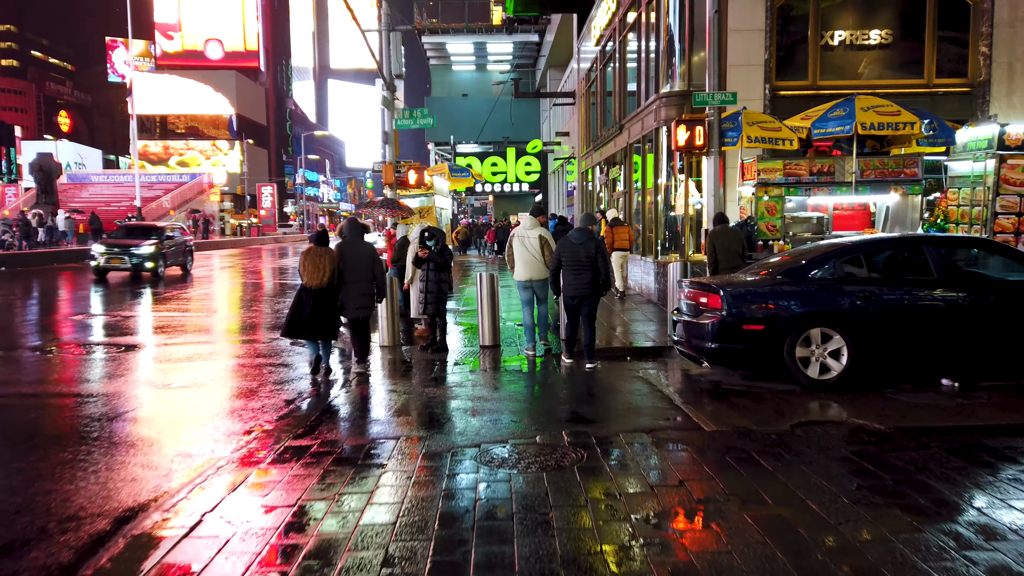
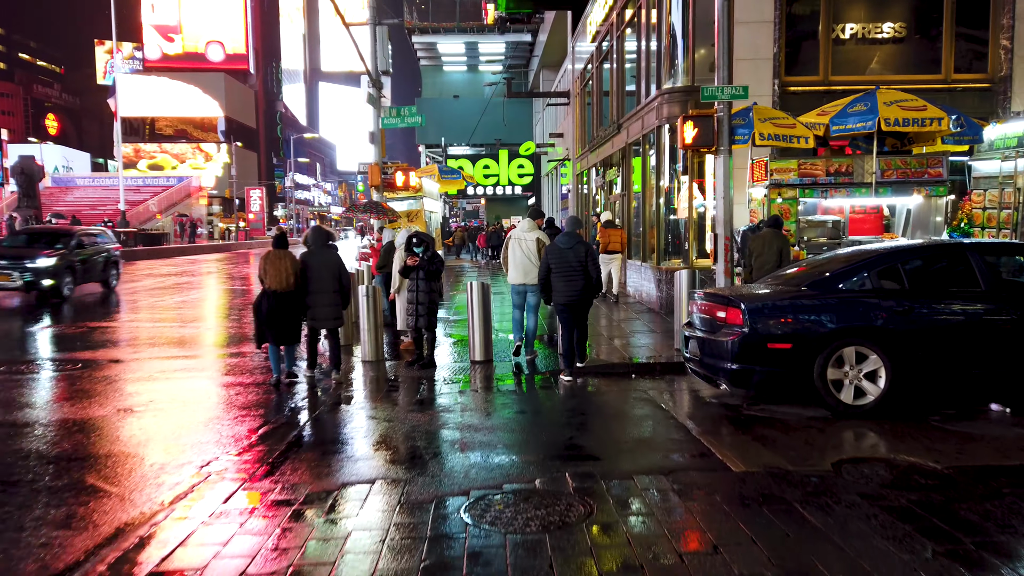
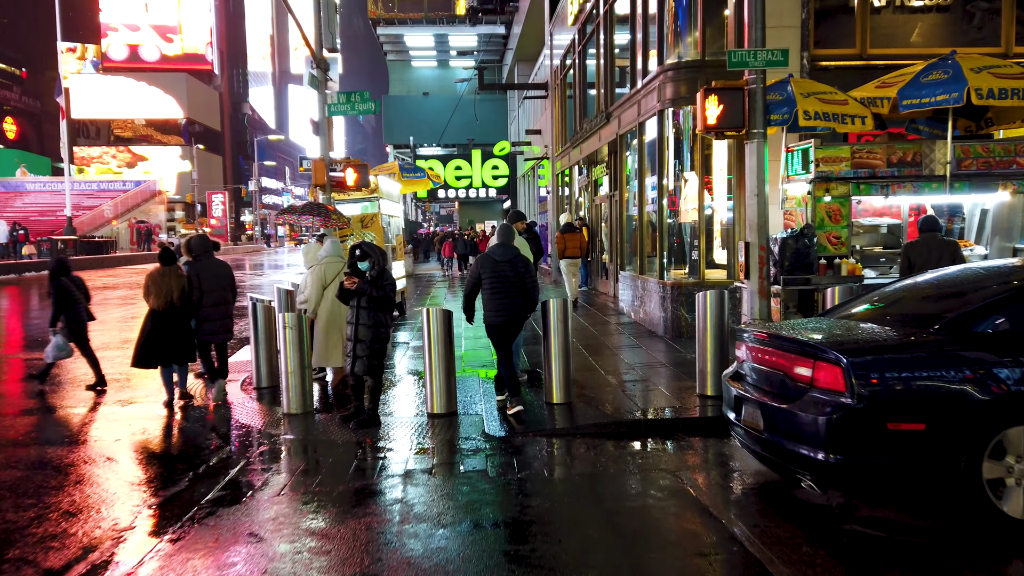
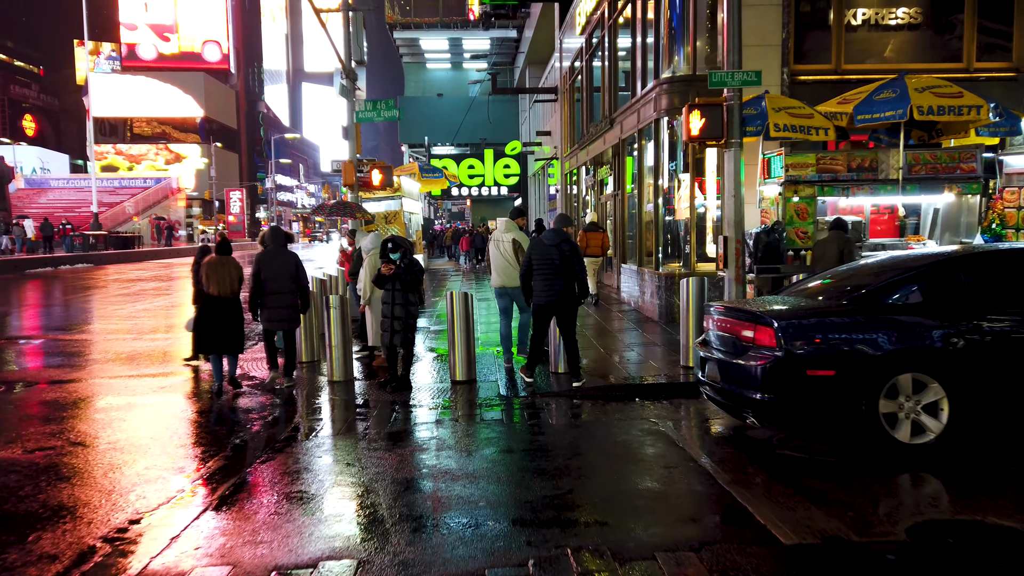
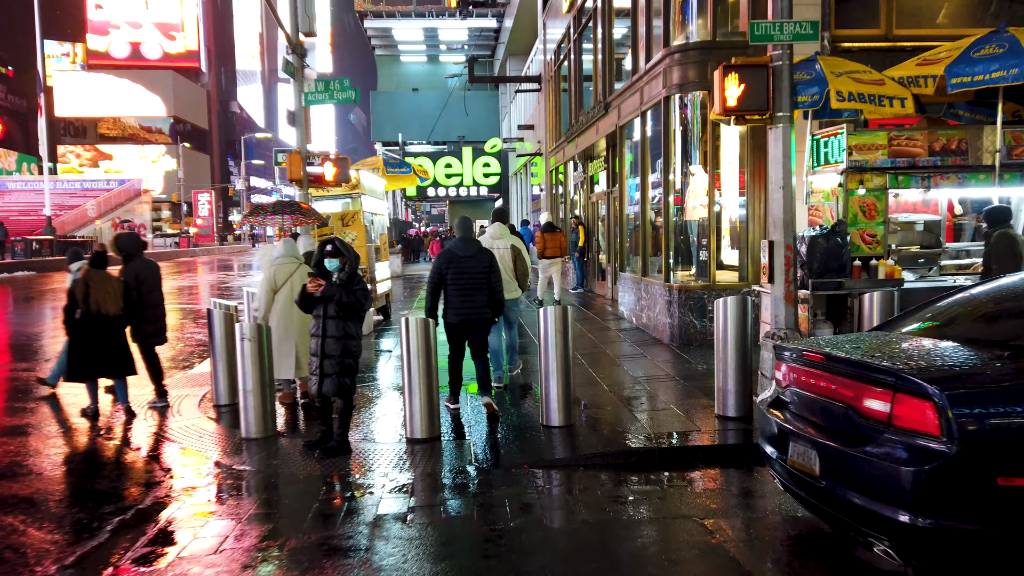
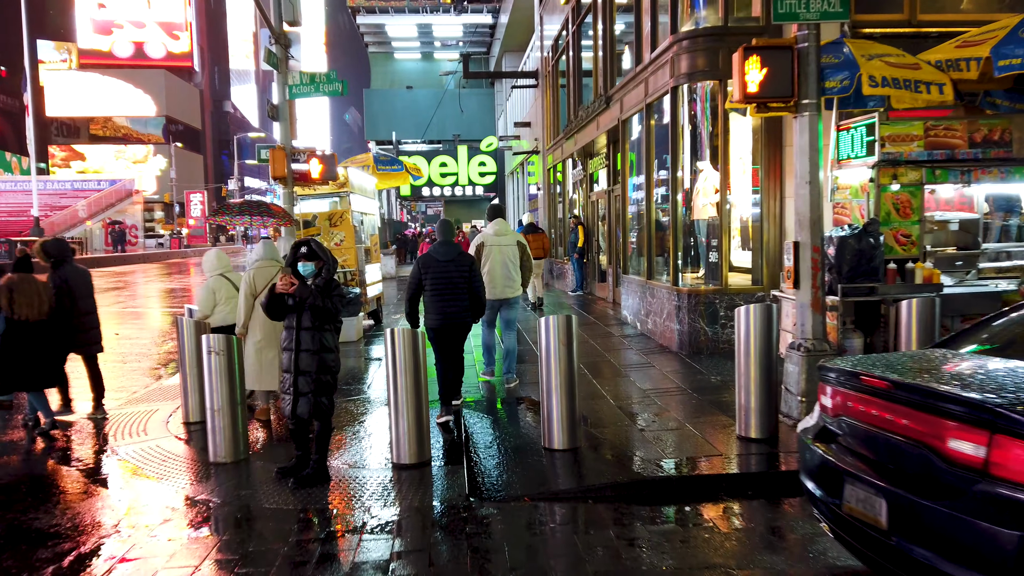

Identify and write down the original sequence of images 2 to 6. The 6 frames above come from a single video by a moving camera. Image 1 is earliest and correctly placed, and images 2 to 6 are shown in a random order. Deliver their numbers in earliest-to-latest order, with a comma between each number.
2, 4, 3, 5, 6
